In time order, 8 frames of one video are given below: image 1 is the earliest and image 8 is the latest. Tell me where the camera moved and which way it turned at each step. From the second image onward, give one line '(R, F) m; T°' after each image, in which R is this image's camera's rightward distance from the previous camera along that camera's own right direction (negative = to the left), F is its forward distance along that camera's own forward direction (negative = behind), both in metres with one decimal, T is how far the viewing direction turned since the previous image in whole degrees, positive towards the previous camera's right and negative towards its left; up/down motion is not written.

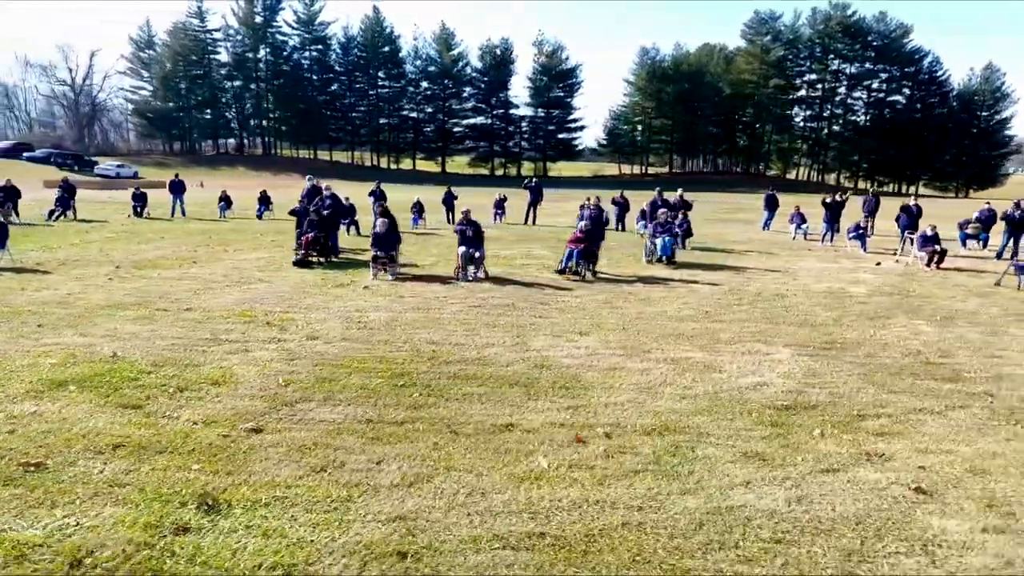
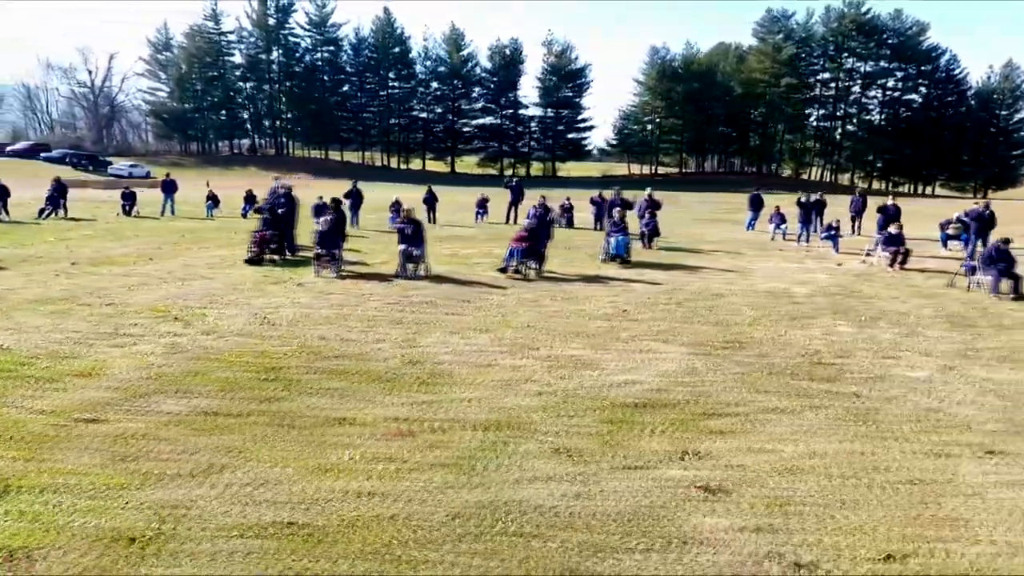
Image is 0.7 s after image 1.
(+1.8, 0.0) m; -2°
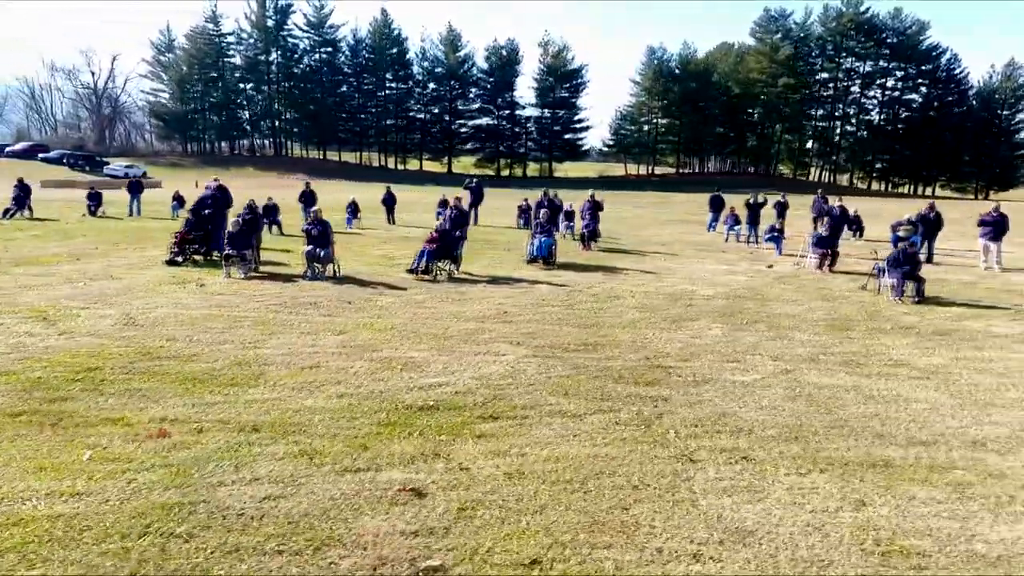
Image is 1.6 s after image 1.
(+2.4, 0.0) m; -1°
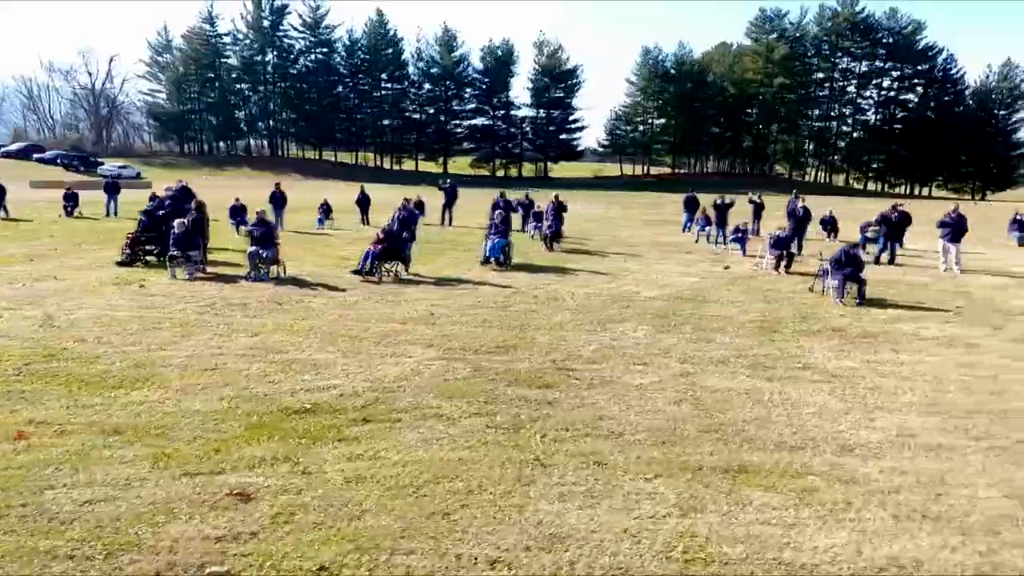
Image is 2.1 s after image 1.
(+1.4, 0.0) m; 0°
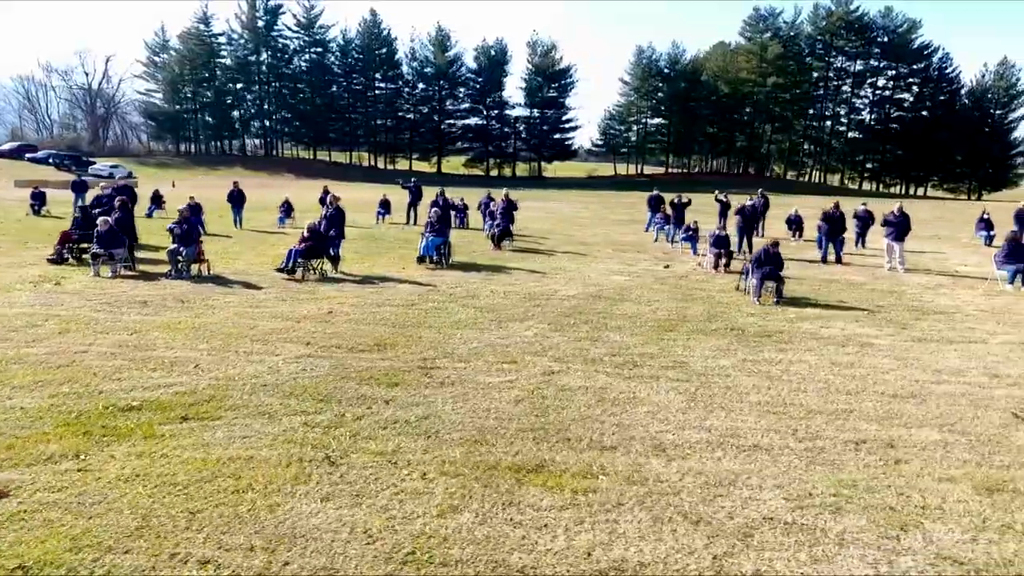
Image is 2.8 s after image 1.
(+1.9, +0.1) m; -1°
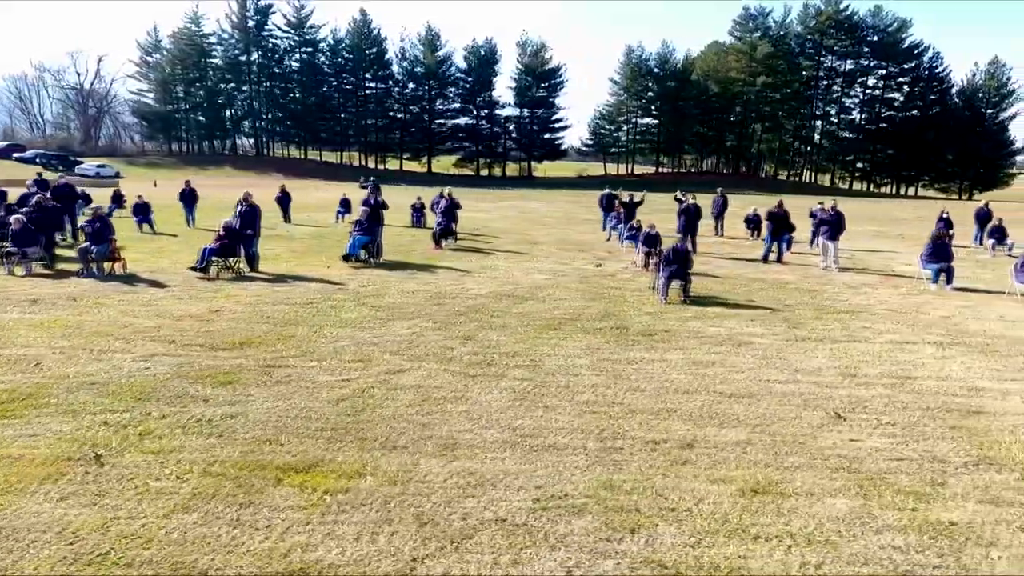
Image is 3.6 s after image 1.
(+2.1, +0.1) m; 0°
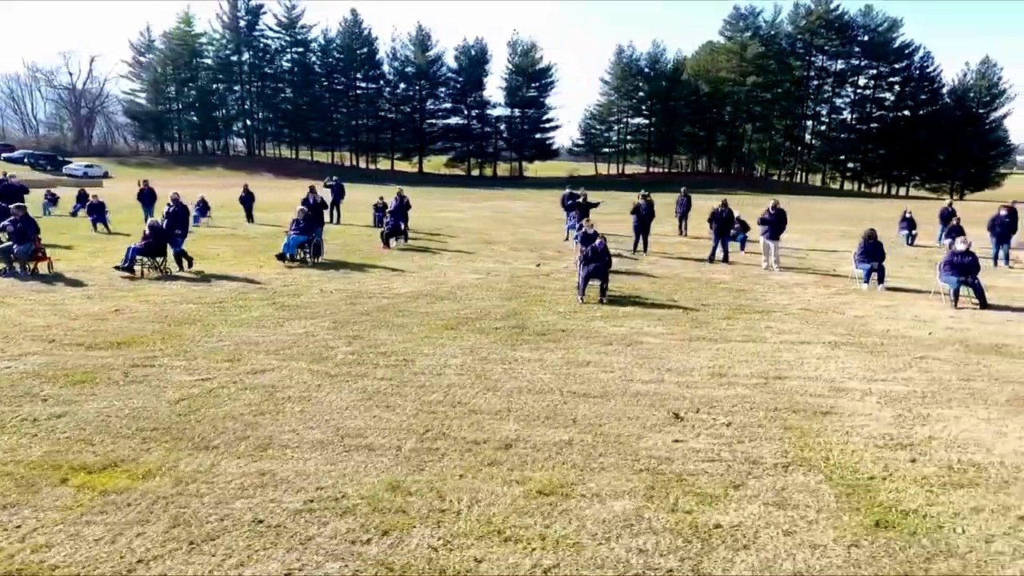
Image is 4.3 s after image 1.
(+1.8, +0.1) m; 0°
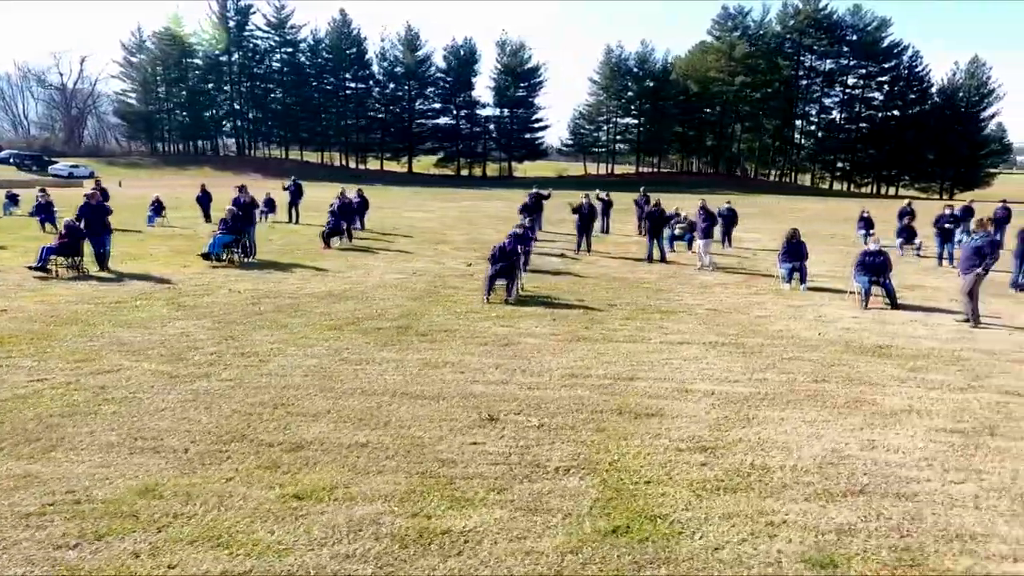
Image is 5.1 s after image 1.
(+2.0, +0.1) m; 0°
